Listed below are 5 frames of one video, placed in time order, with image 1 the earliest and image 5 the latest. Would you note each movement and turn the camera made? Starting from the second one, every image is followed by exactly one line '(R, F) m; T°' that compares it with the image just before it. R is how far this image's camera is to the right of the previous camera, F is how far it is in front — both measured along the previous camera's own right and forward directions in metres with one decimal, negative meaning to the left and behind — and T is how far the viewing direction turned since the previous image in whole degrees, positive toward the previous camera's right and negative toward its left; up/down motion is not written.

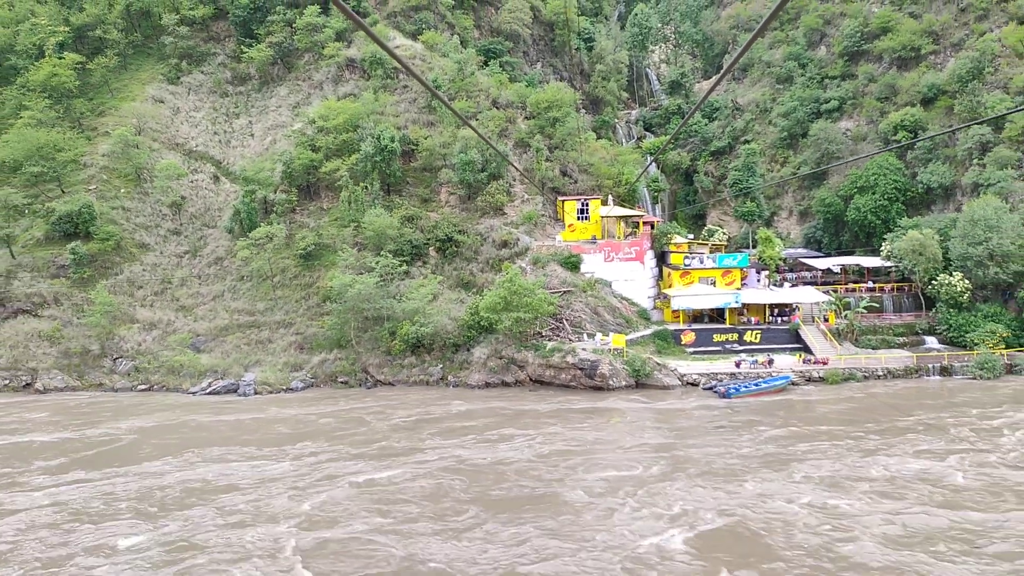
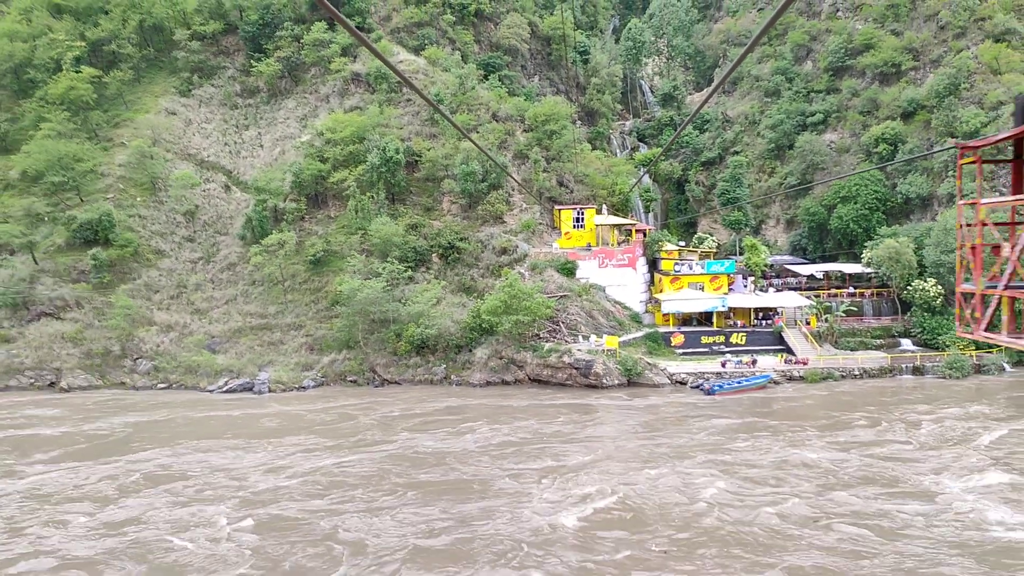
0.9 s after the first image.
(-0.1, -1.1) m; 0°
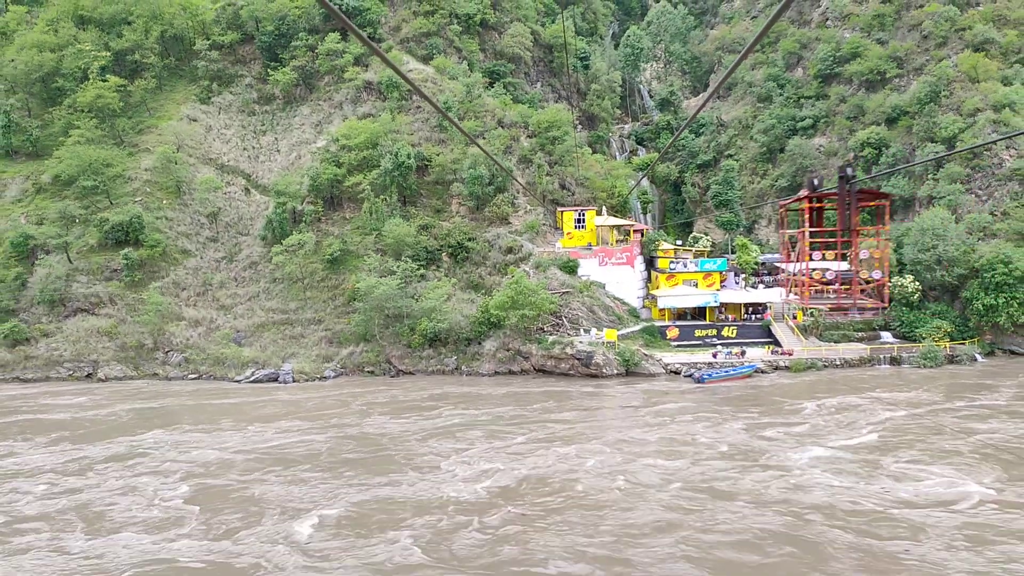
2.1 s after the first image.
(-0.1, -1.4) m; 0°
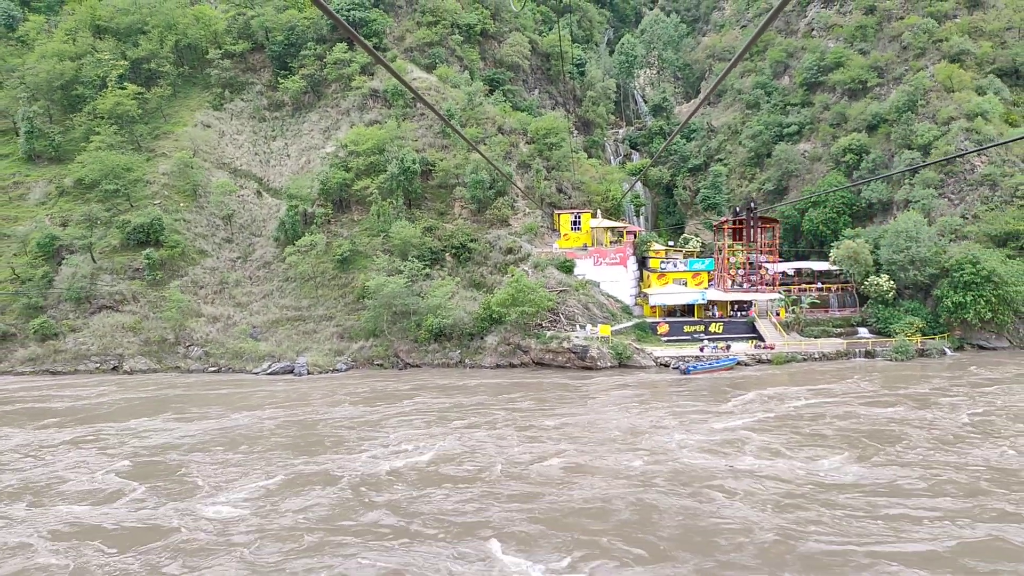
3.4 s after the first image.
(-0.1, -1.4) m; 0°
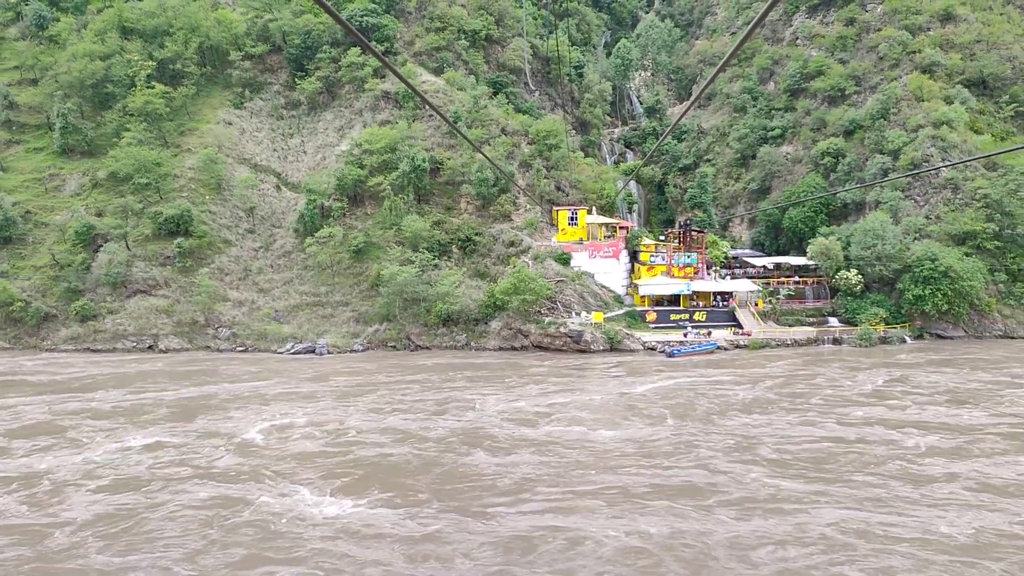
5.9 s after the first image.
(-0.2, -2.1) m; 0°
